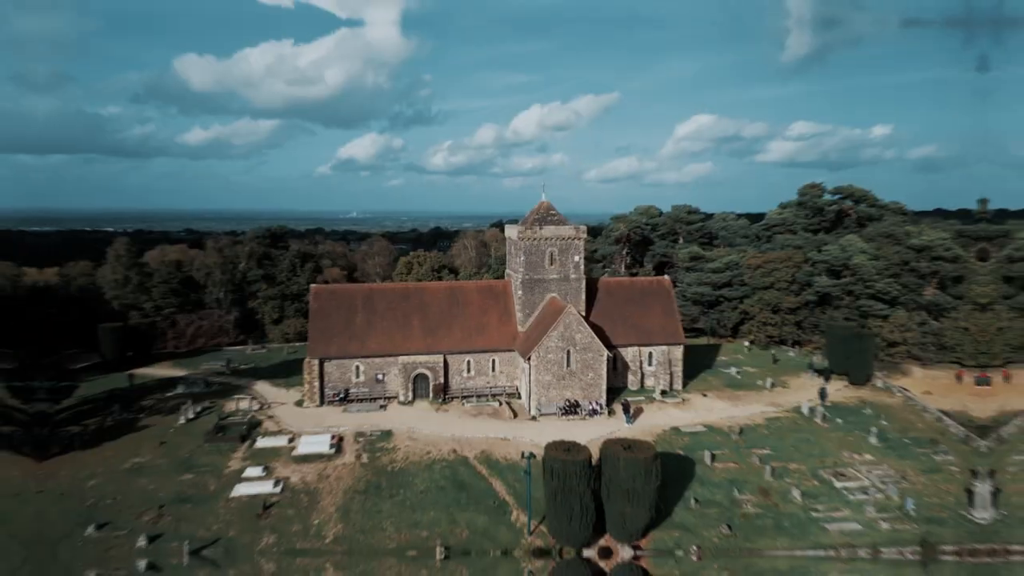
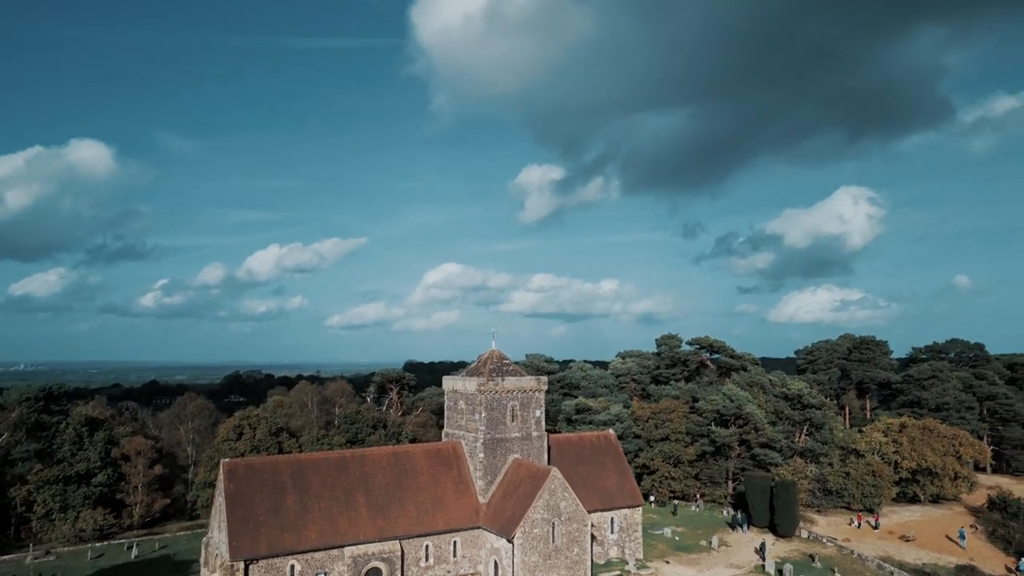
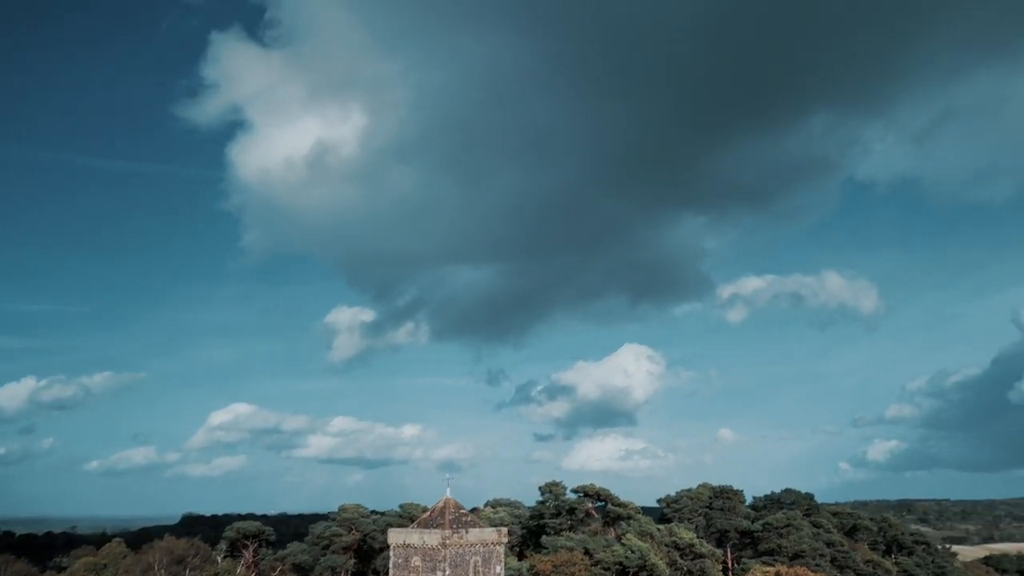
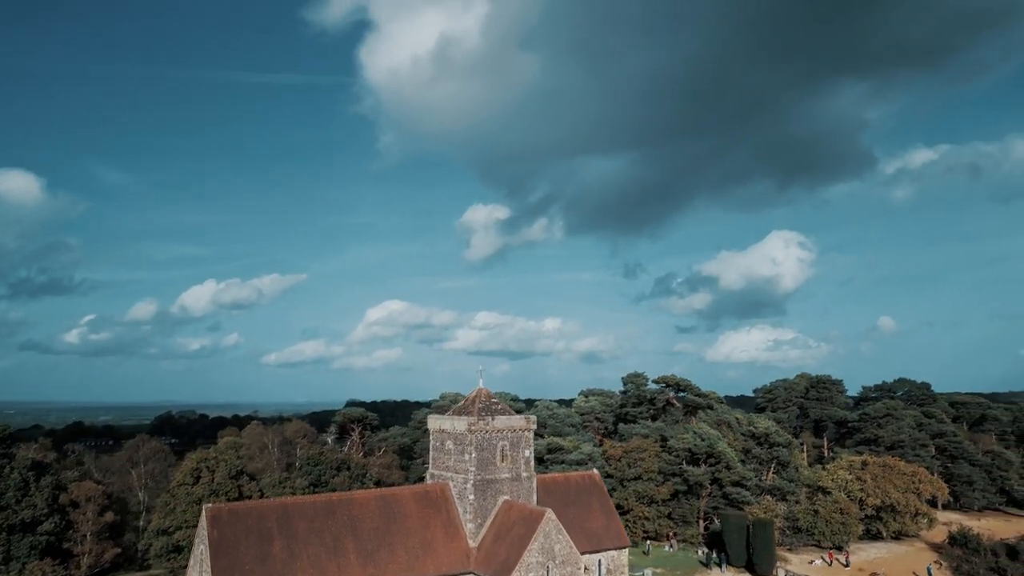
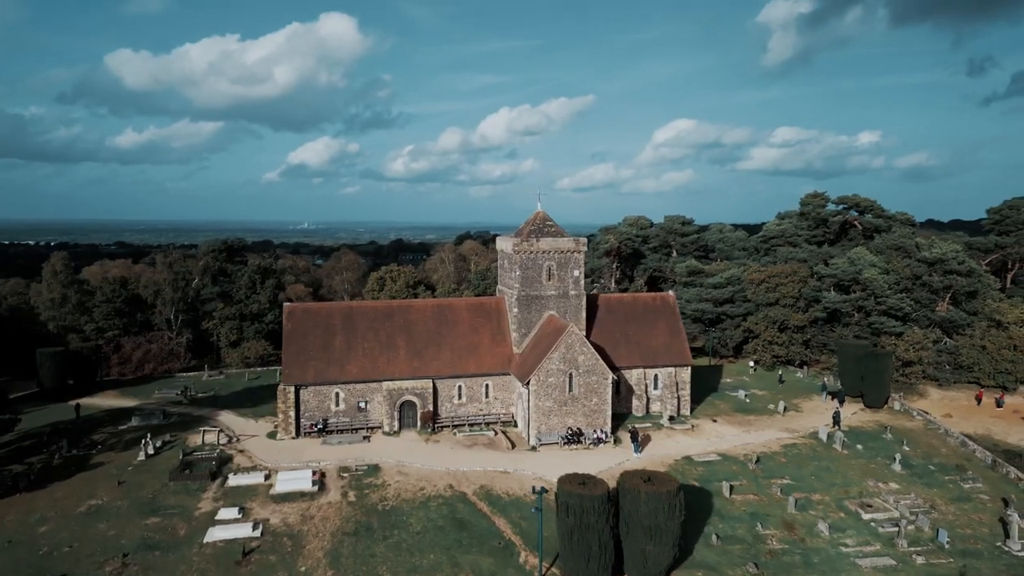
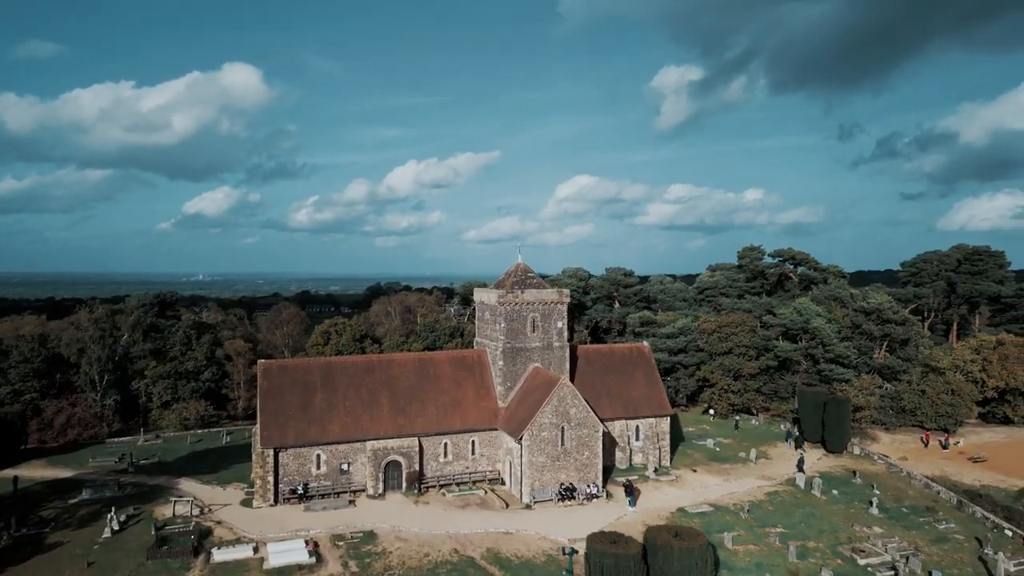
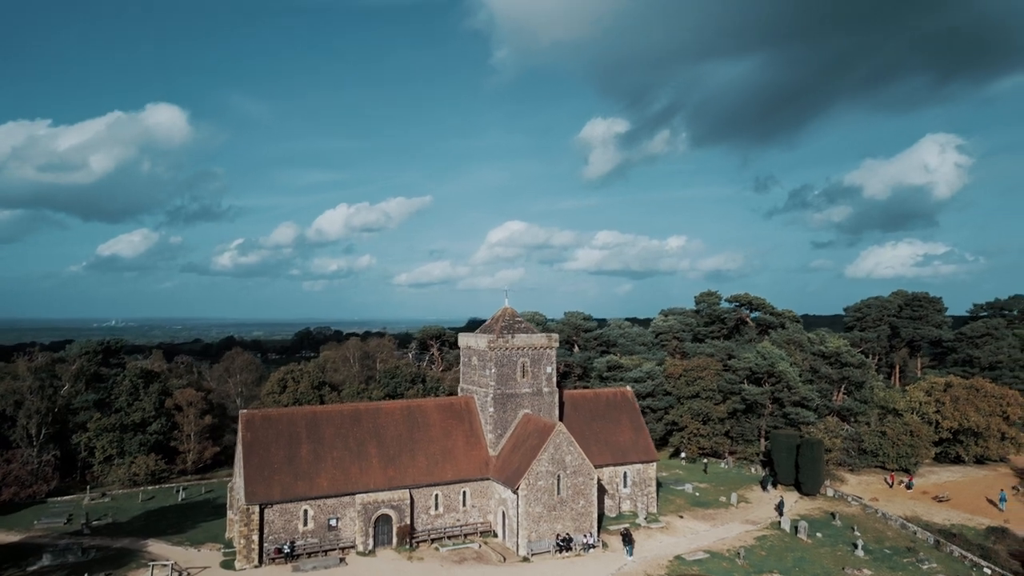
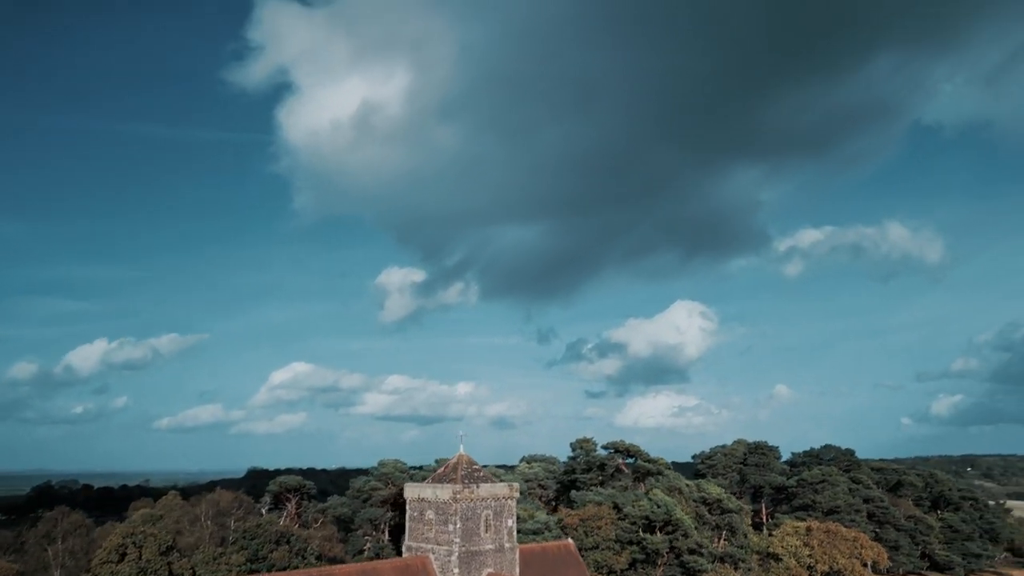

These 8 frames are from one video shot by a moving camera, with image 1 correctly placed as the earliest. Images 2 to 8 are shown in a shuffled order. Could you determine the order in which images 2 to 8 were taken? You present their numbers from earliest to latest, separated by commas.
5, 6, 7, 2, 4, 8, 3
